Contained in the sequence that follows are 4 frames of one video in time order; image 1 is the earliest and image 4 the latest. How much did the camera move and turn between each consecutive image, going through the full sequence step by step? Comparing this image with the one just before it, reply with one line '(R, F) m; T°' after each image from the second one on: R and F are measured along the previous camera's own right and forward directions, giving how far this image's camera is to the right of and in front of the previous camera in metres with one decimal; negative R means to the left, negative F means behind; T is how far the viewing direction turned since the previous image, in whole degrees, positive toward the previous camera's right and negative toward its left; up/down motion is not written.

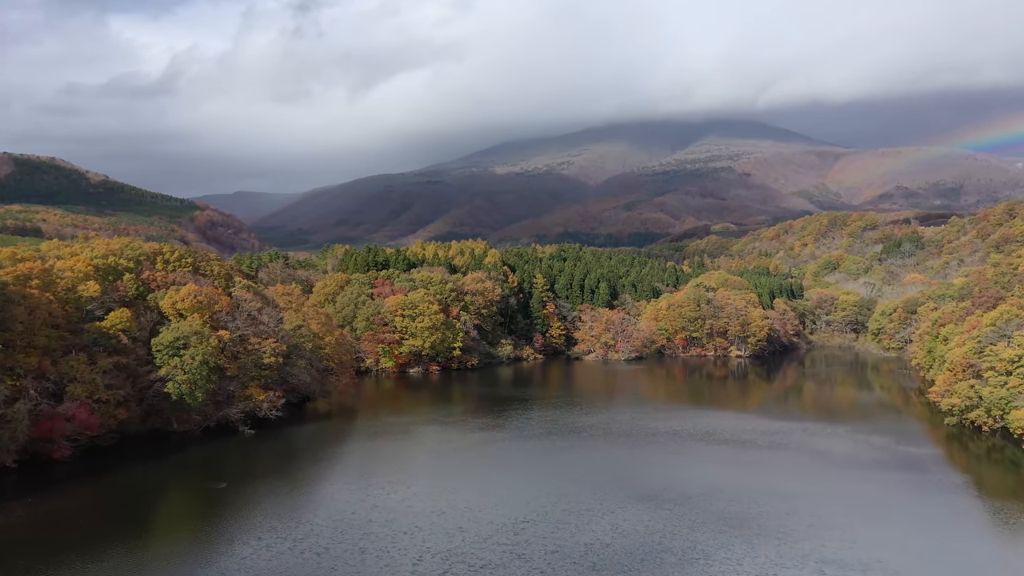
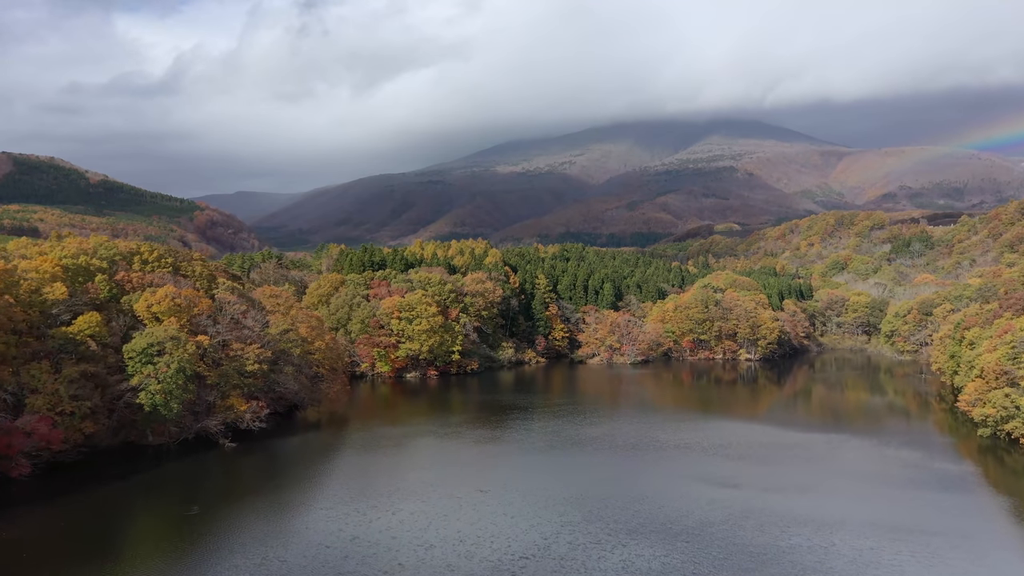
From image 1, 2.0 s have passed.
(+0.1, +2.9) m; 0°
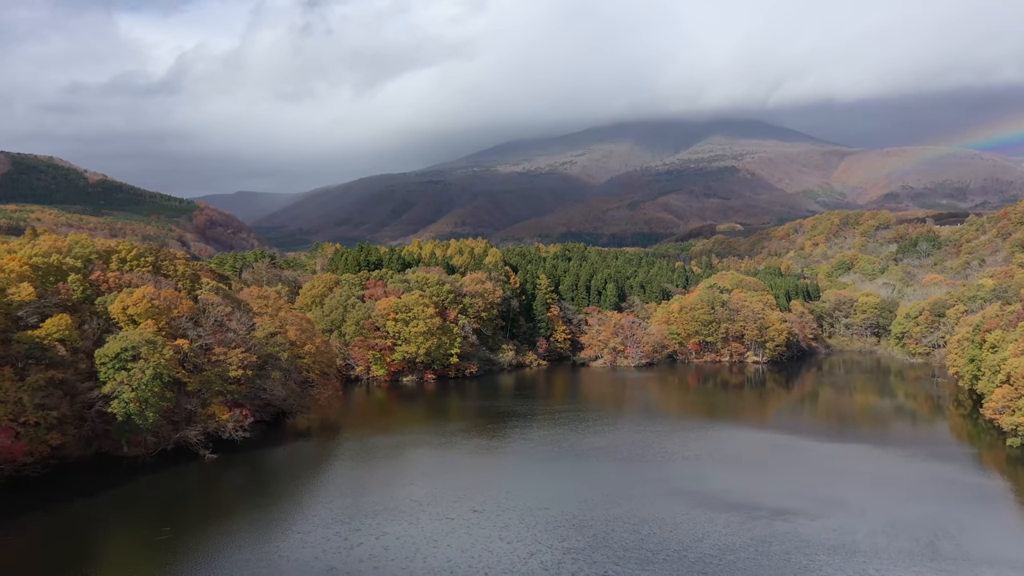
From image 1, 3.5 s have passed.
(0.0, +2.4) m; 0°
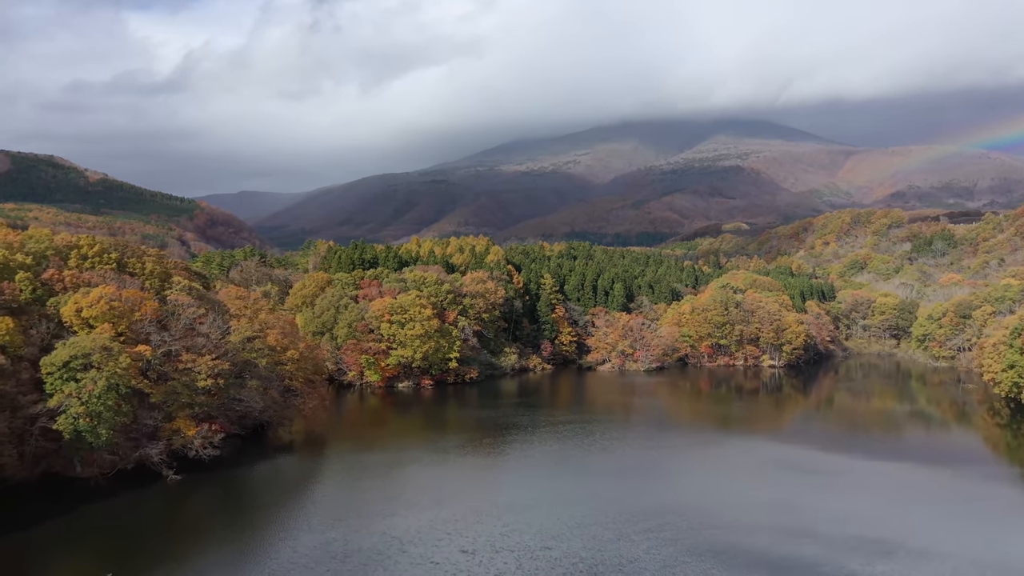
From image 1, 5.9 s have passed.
(+0.1, +4.0) m; 0°
